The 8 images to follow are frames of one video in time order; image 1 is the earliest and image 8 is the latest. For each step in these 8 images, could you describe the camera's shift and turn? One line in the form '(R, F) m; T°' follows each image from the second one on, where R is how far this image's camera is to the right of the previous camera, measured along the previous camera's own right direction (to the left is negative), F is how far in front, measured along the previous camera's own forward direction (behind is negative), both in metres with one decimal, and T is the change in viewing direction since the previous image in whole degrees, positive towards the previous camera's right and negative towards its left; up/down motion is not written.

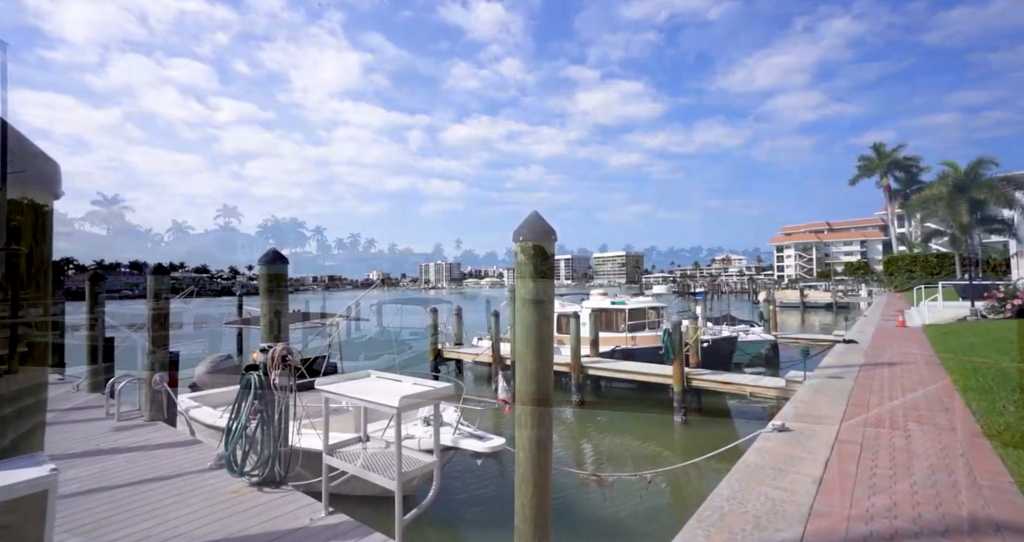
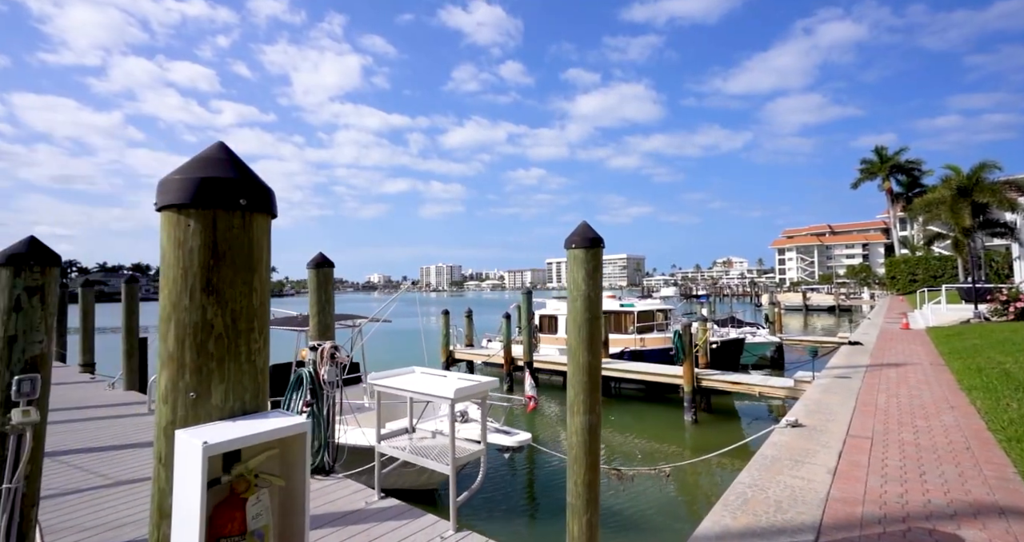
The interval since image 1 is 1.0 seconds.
(-0.3, -0.3) m; 0°
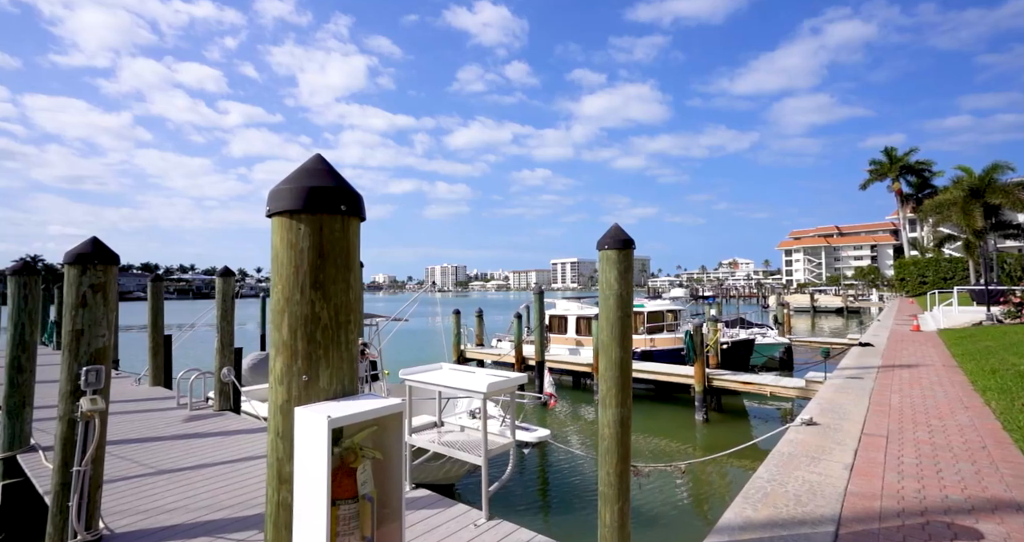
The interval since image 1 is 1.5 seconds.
(-0.2, -0.2) m; -1°
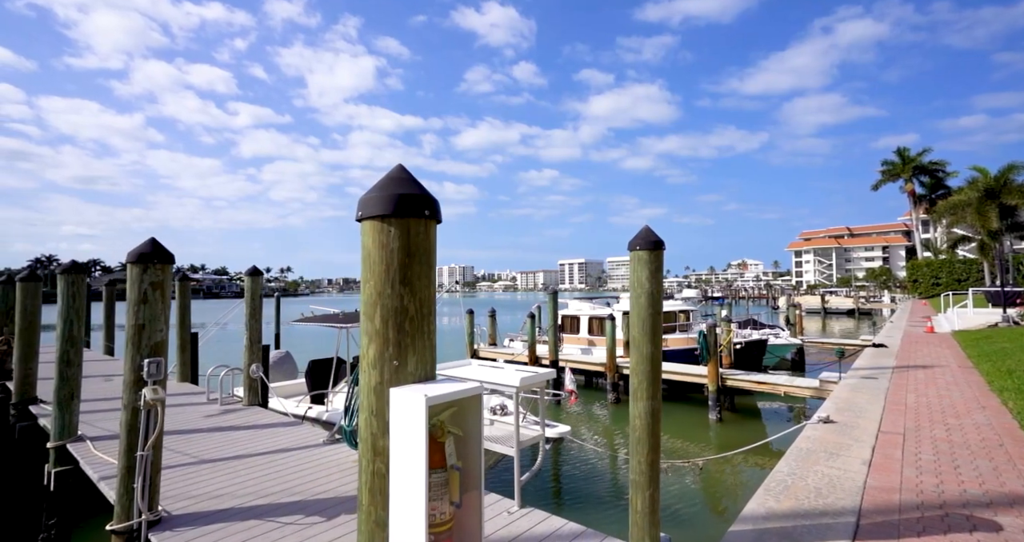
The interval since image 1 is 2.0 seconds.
(-0.2, -0.2) m; -1°
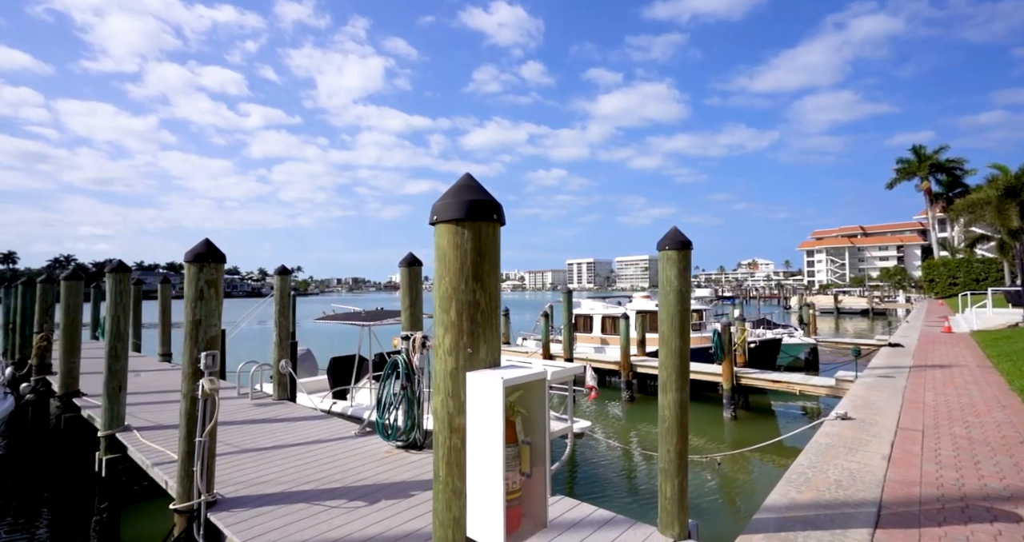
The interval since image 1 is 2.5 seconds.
(-0.2, -0.2) m; -1°
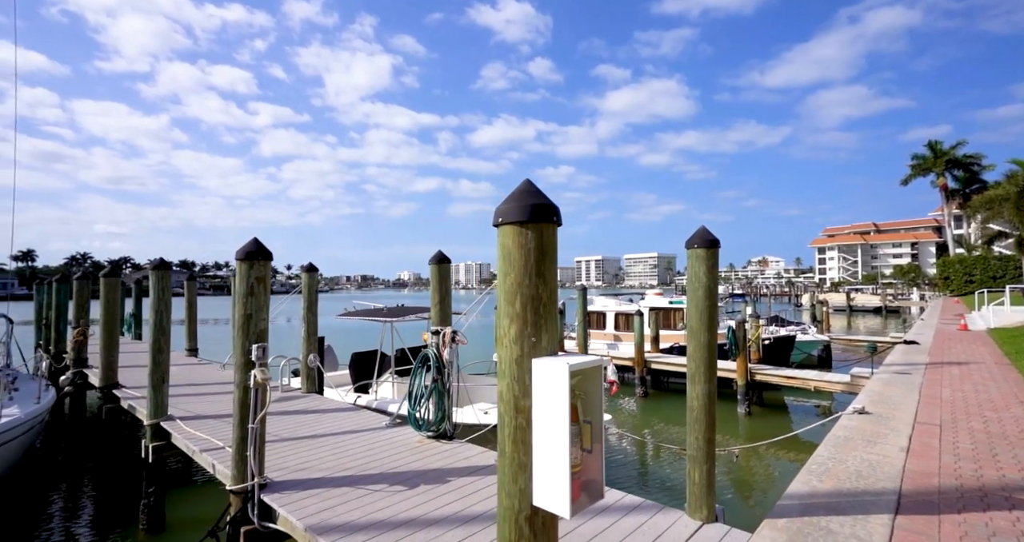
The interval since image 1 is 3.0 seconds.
(-0.2, -0.2) m; -1°
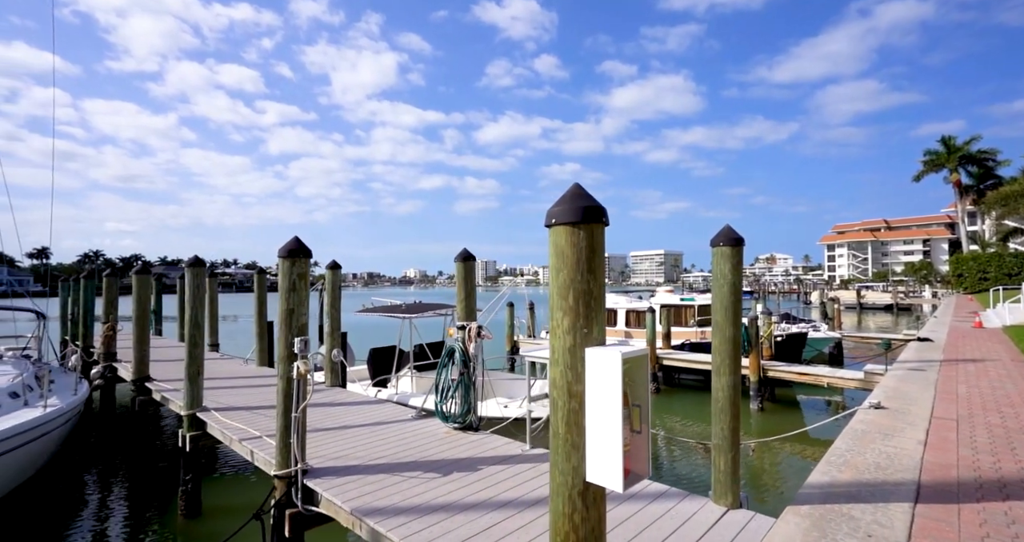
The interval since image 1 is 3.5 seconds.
(-0.2, -0.2) m; -1°
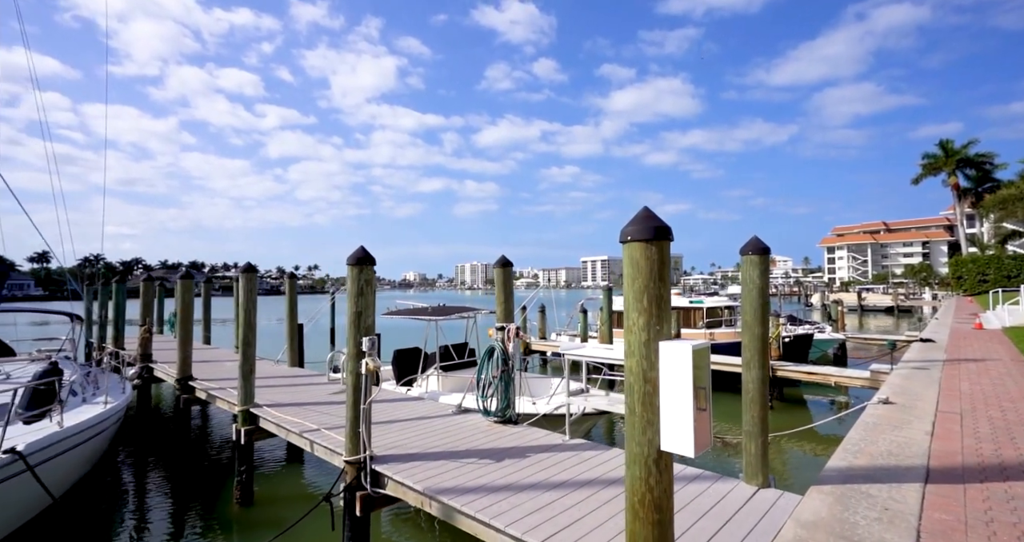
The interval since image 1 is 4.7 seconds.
(-0.4, -0.5) m; 0°
